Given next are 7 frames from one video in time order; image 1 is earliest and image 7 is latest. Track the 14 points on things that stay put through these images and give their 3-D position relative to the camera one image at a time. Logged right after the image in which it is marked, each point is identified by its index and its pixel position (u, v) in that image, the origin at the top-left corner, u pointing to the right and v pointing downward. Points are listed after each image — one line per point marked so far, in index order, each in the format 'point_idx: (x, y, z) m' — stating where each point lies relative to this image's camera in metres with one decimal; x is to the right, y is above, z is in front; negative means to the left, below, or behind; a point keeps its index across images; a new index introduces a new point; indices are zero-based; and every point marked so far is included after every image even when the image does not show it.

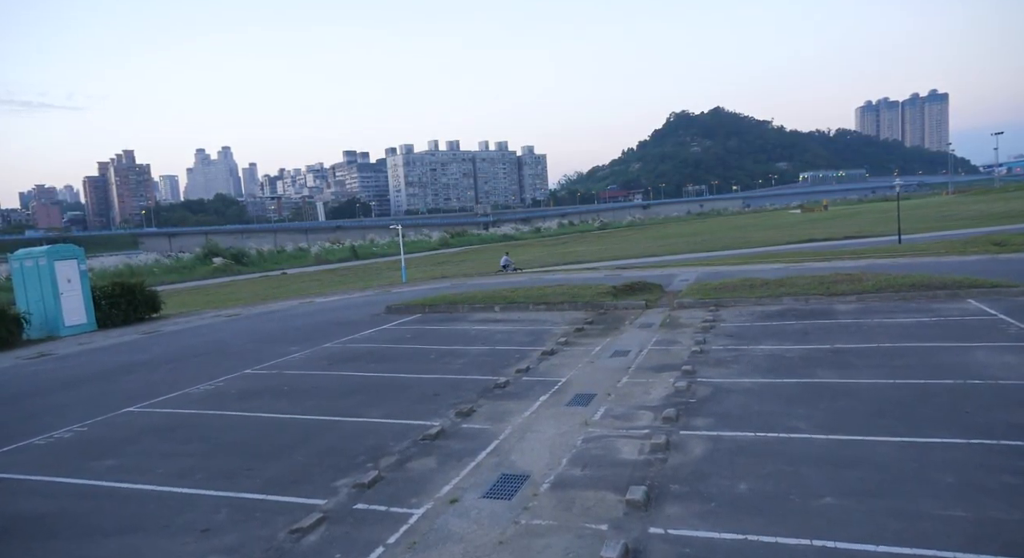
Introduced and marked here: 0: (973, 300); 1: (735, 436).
0: (+13.0, -0.5, +18.6) m
1: (+3.1, -2.2, +9.4) m
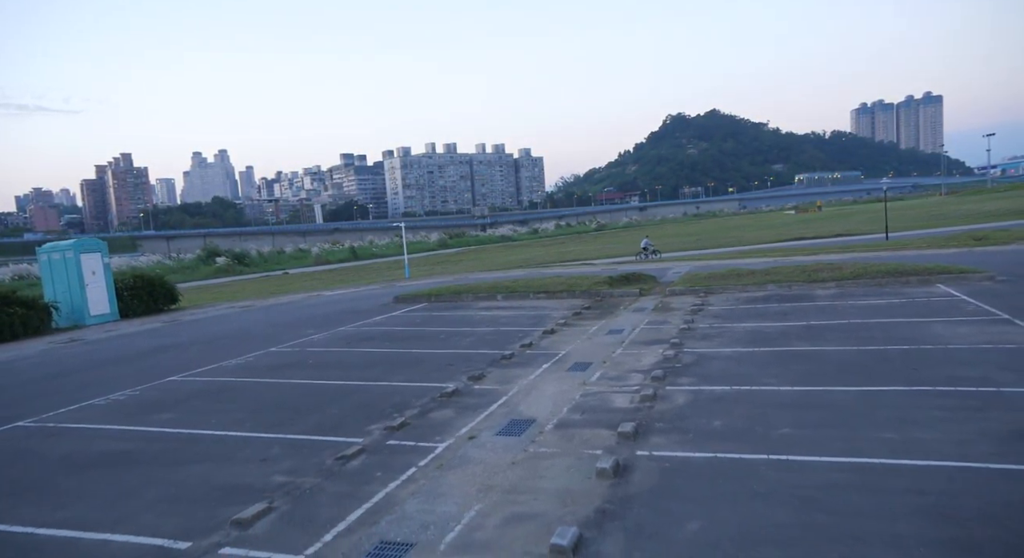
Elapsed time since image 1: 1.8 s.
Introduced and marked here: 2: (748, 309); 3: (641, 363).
0: (+13.0, -0.1, +20.1) m
1: (+3.3, -1.8, +10.9) m
2: (+6.7, -0.9, +18.9) m
3: (+2.6, -1.7, +13.2) m
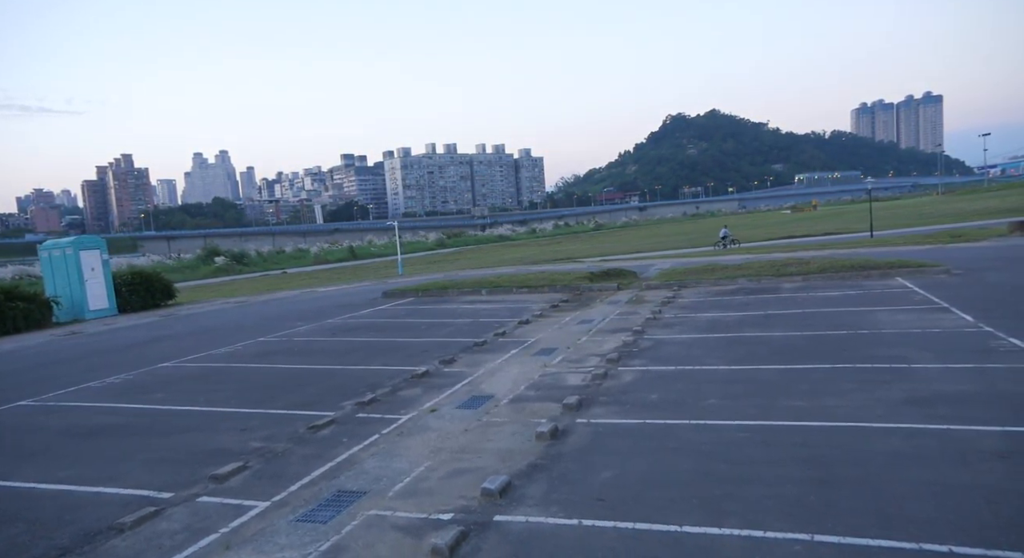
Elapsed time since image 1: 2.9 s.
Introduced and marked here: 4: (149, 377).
0: (+12.4, +0.1, +21.0) m
1: (+2.6, -1.6, +11.8) m
2: (+6.1, -0.7, +19.8) m
3: (+1.9, -1.5, +14.2) m
4: (-7.7, -2.1, +13.9) m
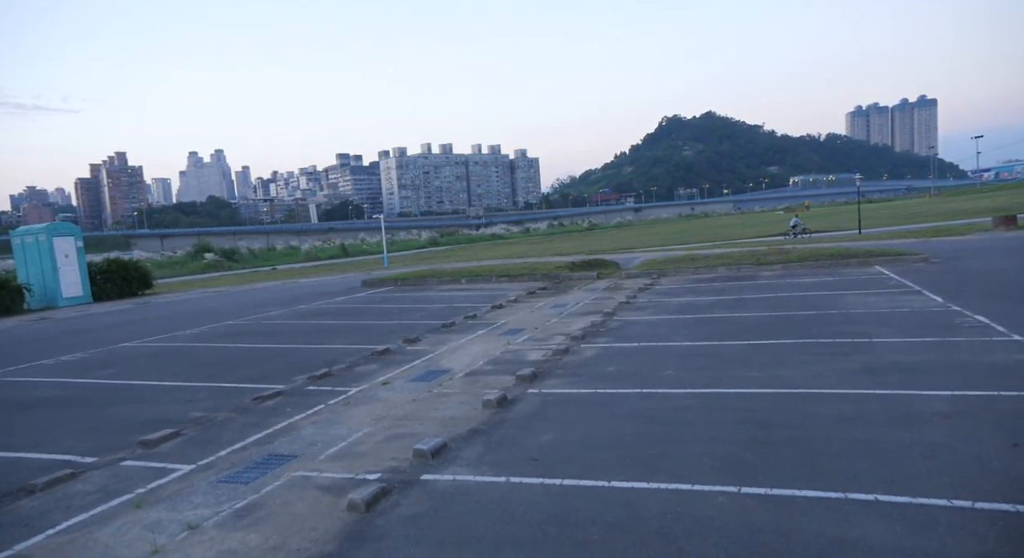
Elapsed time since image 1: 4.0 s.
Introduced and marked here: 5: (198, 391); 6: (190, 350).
0: (+11.6, +0.5, +20.9) m
1: (+1.9, -1.2, +11.6) m
2: (+5.3, -0.3, +19.6) m
3: (+1.2, -1.0, +13.9) m
4: (-8.4, -1.6, +13.6) m
5: (-4.8, -1.7, +10.1) m
6: (-6.8, -1.5, +13.9) m
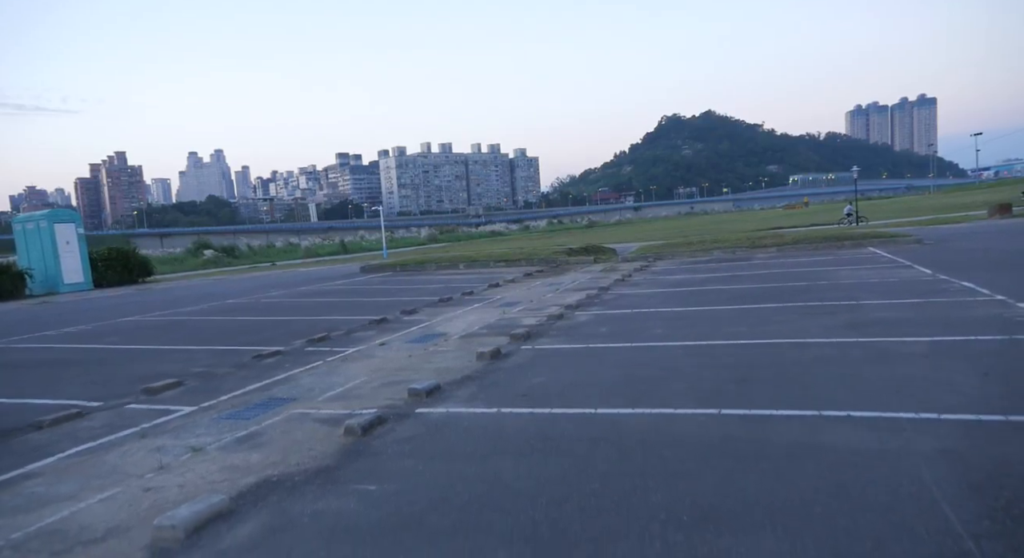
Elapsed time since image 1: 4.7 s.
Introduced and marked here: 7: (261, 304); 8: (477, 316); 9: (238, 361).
0: (+11.6, +1.0, +21.1) m
1: (+1.8, -0.6, +11.8) m
2: (+5.2, +0.3, +19.9) m
3: (+1.1, -0.4, +14.2) m
4: (-8.5, -1.0, +13.9) m
5: (-4.9, -1.2, +10.3) m
6: (-6.8, -0.9, +14.1) m
7: (-6.5, -0.6, +17.1) m
8: (-0.7, -0.7, +12.7) m
9: (-4.0, -1.2, +9.6) m
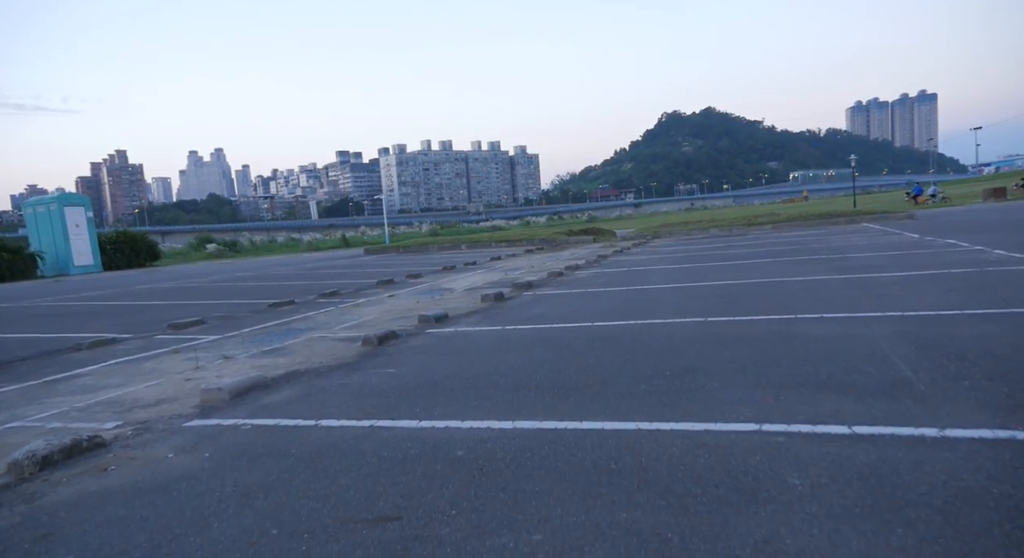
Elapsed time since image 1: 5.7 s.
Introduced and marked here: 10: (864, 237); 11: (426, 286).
0: (+11.6, +1.8, +21.6) m
1: (+1.8, +0.2, +12.3) m
2: (+5.3, +1.1, +20.4) m
3: (+1.1, +0.3, +14.7) m
4: (-8.4, -0.3, +14.4) m
5: (-4.8, -0.4, +10.8) m
6: (-6.8, -0.2, +14.6) m
7: (-6.5, +0.1, +17.6) m
8: (-0.6, 0.0, +13.3) m
9: (-3.9, -0.5, +10.1) m
10: (+8.3, +1.0, +15.6) m
11: (-1.6, -0.2, +12.1) m
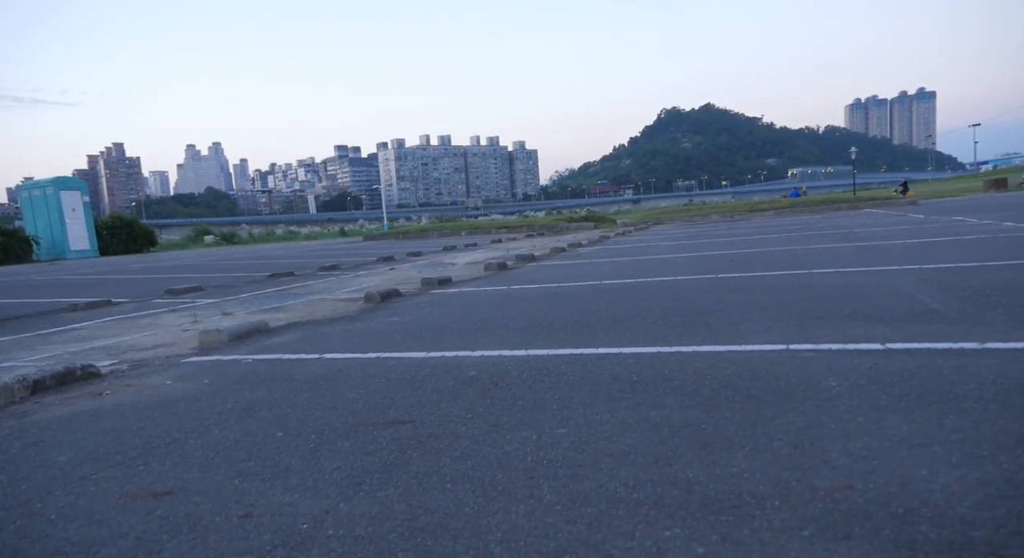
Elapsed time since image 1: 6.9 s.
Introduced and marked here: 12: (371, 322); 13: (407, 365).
0: (+11.6, +2.3, +21.5) m
1: (+1.9, +0.6, +12.2) m
2: (+5.3, +1.6, +20.2) m
3: (+1.2, +0.8, +14.5) m
4: (-8.4, +0.2, +14.2) m
5: (-4.8, 0.0, +10.7) m
6: (-6.8, +0.3, +14.5) m
7: (-6.4, +0.6, +17.5) m
8: (-0.6, +0.5, +13.1) m
9: (-3.9, 0.0, +9.9) m
10: (+8.3, +1.4, +15.5) m
11: (-1.5, +0.3, +12.0) m
12: (-1.0, -0.3, +4.8) m
13: (-0.5, -0.4, +3.2) m
